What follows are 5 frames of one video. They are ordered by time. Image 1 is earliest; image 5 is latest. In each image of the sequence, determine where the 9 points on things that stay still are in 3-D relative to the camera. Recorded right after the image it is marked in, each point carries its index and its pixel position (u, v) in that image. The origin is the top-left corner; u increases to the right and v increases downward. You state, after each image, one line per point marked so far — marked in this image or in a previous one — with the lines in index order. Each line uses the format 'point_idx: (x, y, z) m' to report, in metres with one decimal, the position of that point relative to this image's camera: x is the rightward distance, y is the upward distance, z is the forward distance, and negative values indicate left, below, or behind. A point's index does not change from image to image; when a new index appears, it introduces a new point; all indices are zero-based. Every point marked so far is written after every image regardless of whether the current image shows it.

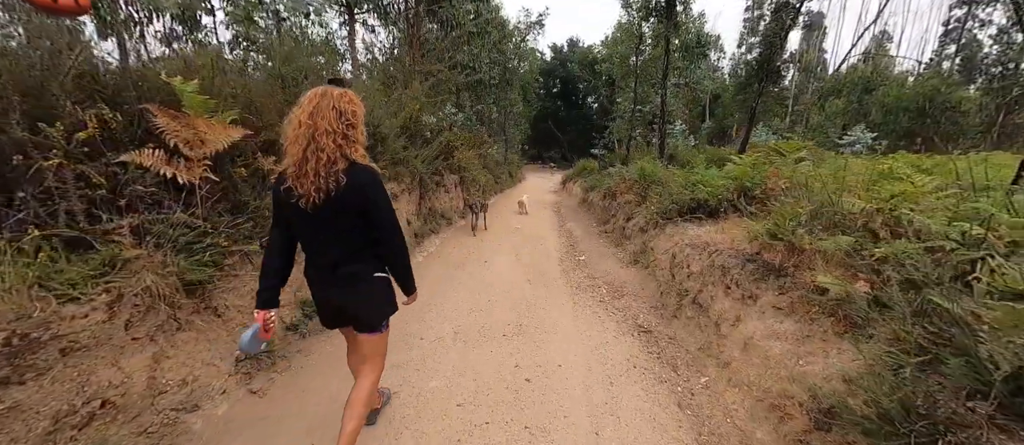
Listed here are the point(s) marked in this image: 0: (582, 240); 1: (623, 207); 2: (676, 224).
0: (+2.1, -0.5, +9.8) m
1: (+3.2, +0.4, +9.5) m
2: (+3.2, 0.0, +6.5) m
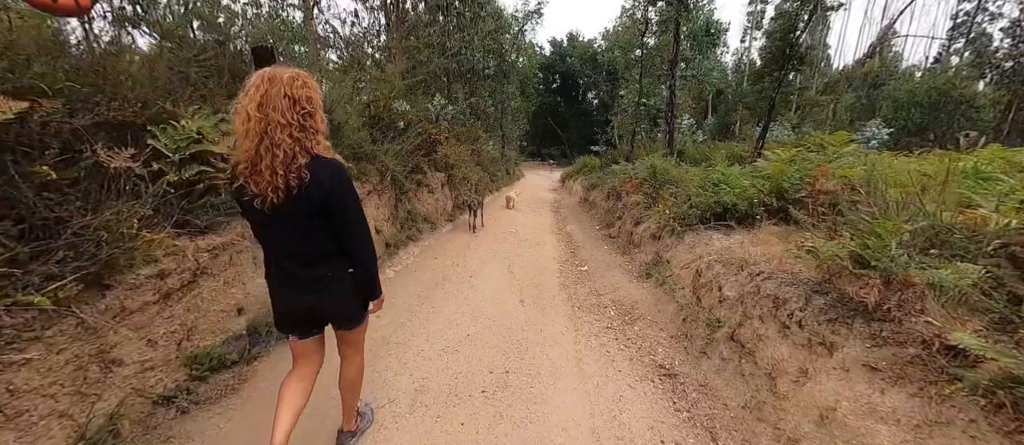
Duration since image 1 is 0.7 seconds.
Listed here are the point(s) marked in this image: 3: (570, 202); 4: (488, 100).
0: (+1.9, -0.6, +8.7) m
1: (+3.0, +0.3, +8.5) m
2: (+3.0, -0.2, +5.4) m
3: (+2.8, +1.0, +16.0) m
4: (-1.4, +6.9, +19.4) m
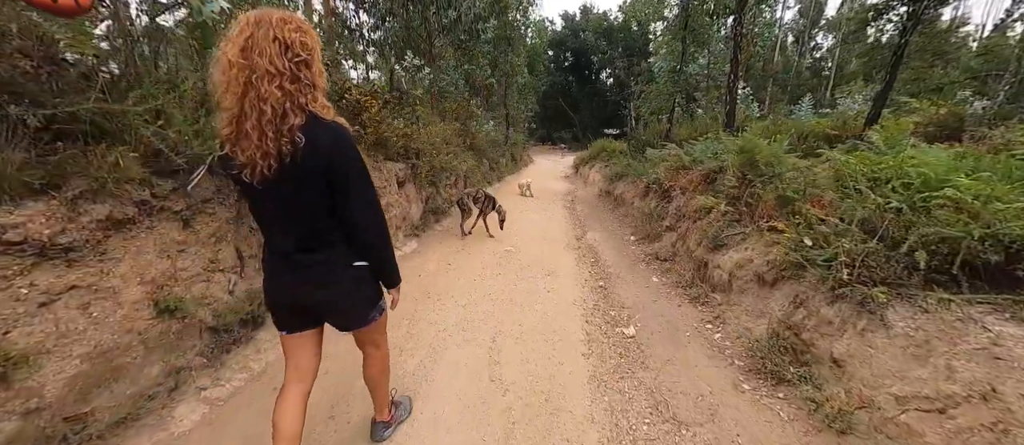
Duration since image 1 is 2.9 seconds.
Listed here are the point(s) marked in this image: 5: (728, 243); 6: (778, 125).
0: (+1.8, -0.9, +5.6) m
1: (+2.9, 0.0, +5.3) m
2: (+2.8, -0.6, +2.3) m
3: (+2.9, +1.0, +12.8) m
4: (-1.2, +7.1, +16.1) m
5: (+2.8, -0.3, +4.4) m
6: (+6.4, +2.3, +8.0) m
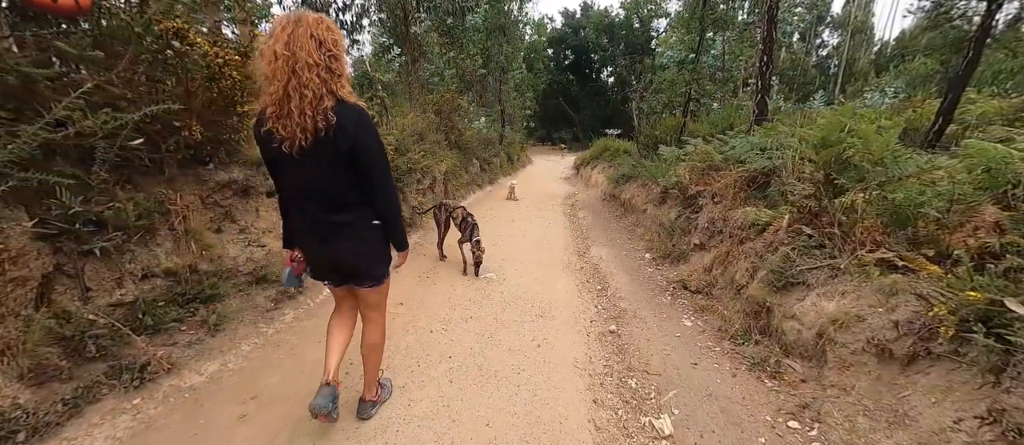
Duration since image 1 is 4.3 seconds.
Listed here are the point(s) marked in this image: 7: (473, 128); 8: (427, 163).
0: (+1.6, -1.1, +4.1) m
1: (+2.7, -0.2, +3.8) m
2: (+2.6, -0.8, +0.8) m
3: (+2.7, +0.8, +11.3) m
4: (-1.4, +6.8, +14.6) m
5: (+2.6, -0.5, +3.0) m
6: (+6.1, +2.1, +6.6) m
7: (-1.4, +3.5, +12.5) m
8: (-1.7, +1.2, +6.8) m
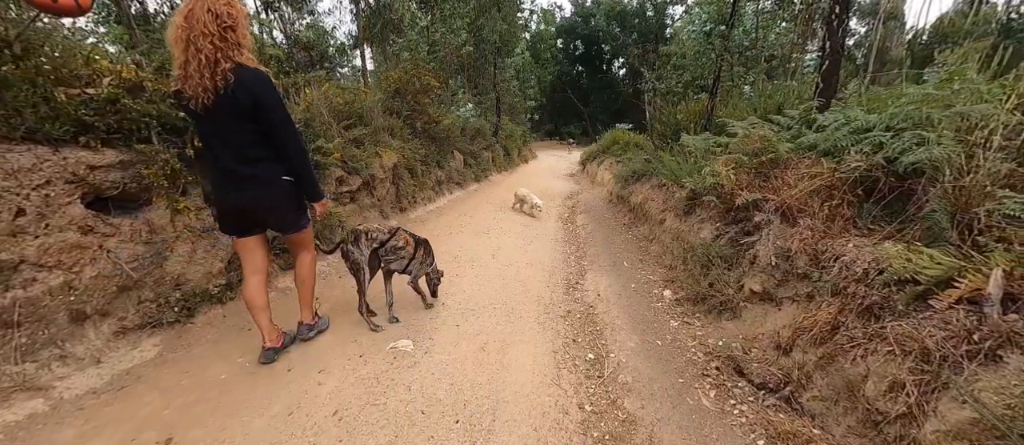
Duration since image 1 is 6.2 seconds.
0: (+1.0, -1.4, +2.2) m
1: (+2.1, -0.5, +1.9) m
2: (+1.9, -1.2, -1.2) m
3: (+2.3, +0.6, +9.4) m
4: (-1.7, +6.7, +12.6) m
5: (+2.0, -0.8, +1.0) m
6: (+5.6, +1.8, +4.5) m
7: (-1.8, +3.4, +10.6) m
8: (-2.2, +1.0, +4.9) m
